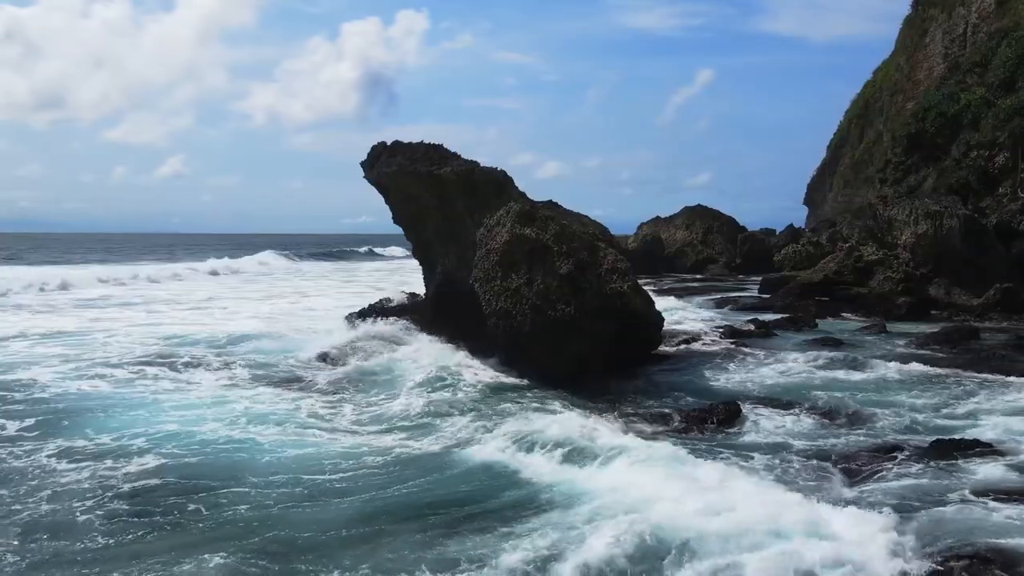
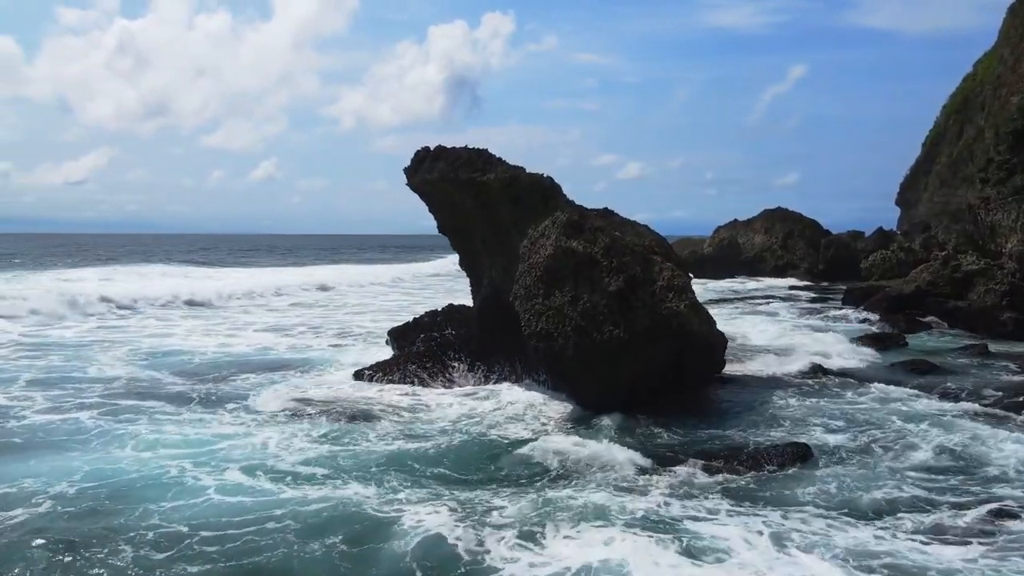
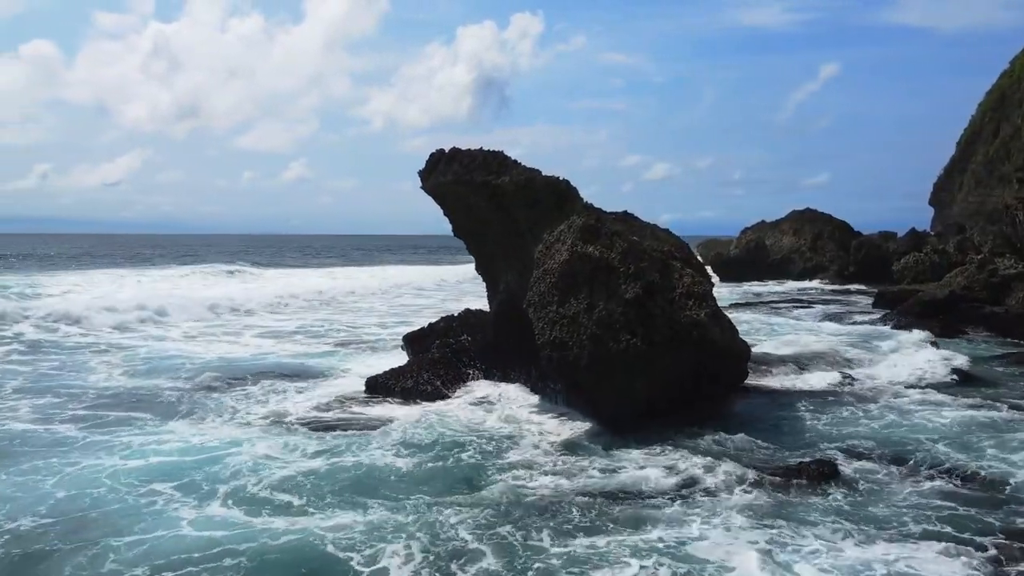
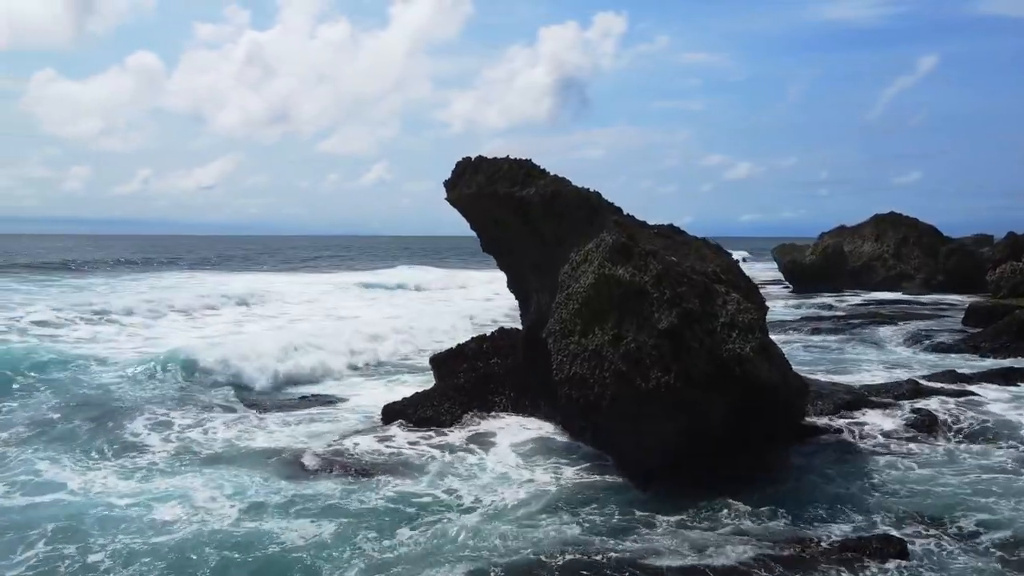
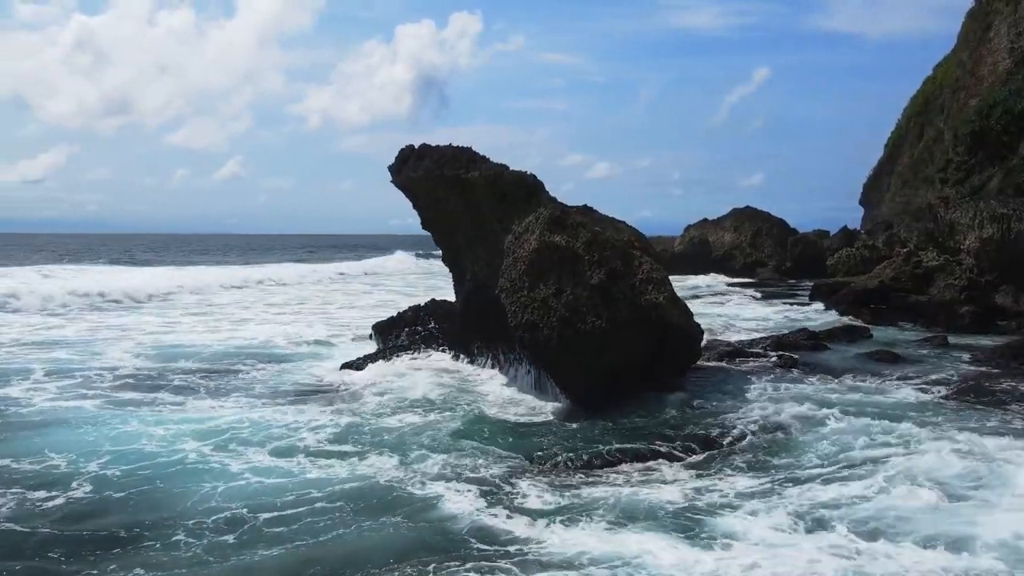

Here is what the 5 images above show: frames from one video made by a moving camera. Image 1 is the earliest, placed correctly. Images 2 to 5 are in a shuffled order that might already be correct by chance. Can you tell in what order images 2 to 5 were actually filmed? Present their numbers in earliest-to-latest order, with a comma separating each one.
5, 2, 3, 4
